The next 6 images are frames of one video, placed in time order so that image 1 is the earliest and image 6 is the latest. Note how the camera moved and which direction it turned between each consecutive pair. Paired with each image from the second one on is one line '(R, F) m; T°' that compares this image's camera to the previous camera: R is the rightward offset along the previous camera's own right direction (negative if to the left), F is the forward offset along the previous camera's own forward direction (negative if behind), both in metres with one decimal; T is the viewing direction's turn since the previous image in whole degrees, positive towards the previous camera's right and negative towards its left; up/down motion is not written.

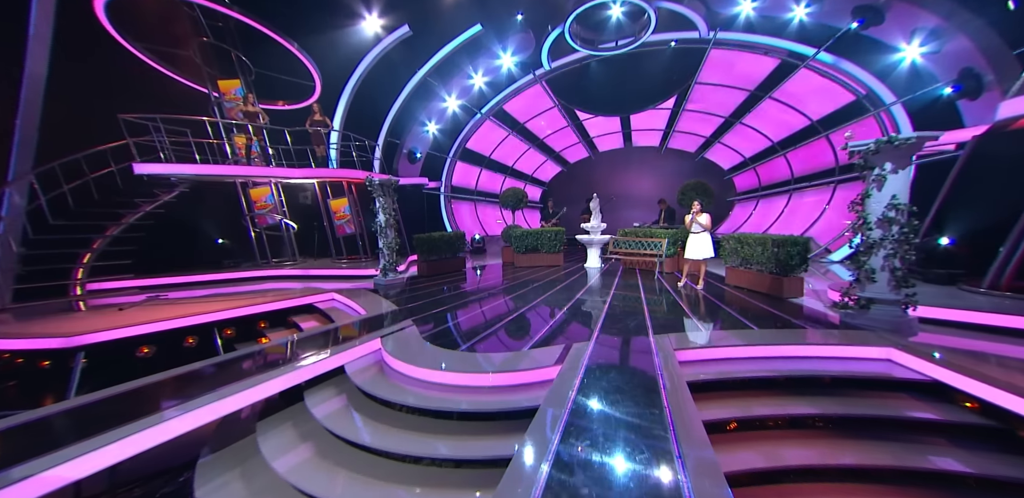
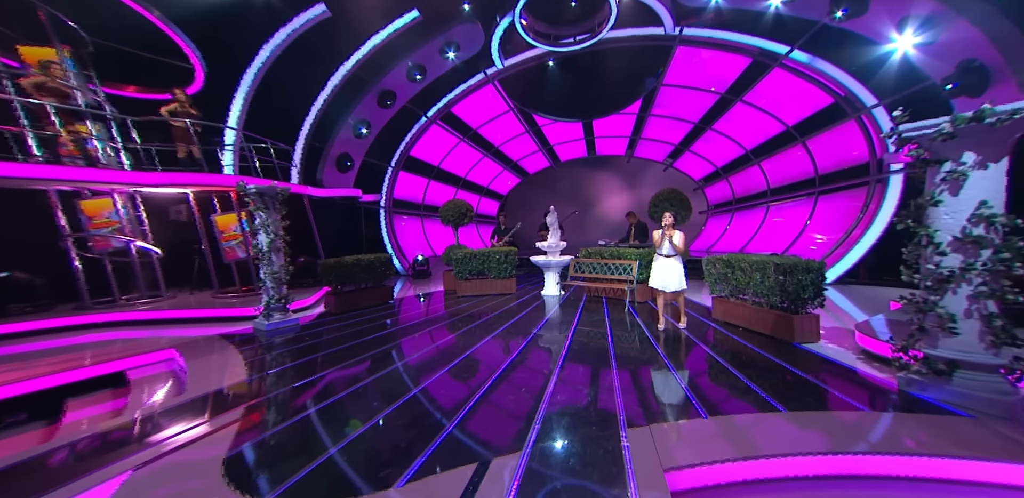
(+0.8, +1.6) m; +6°
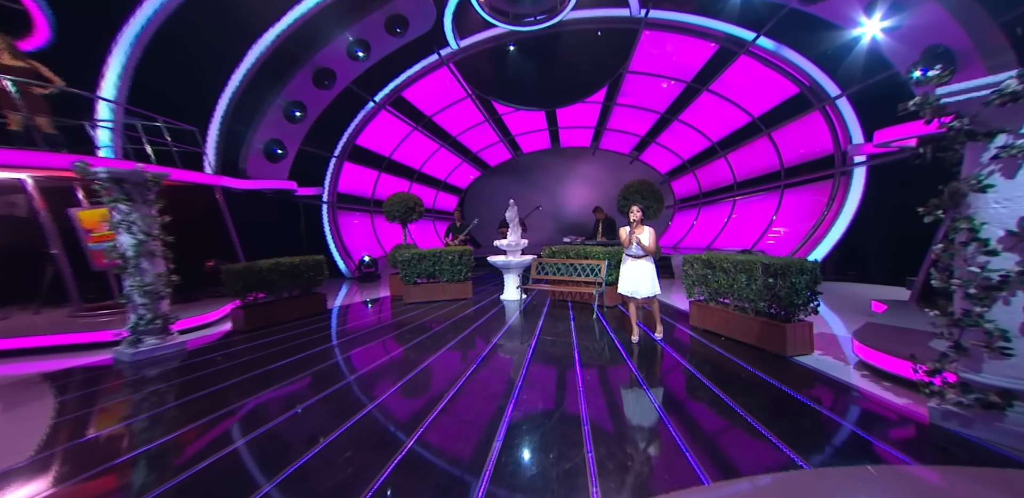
(+0.3, +0.9) m; +7°
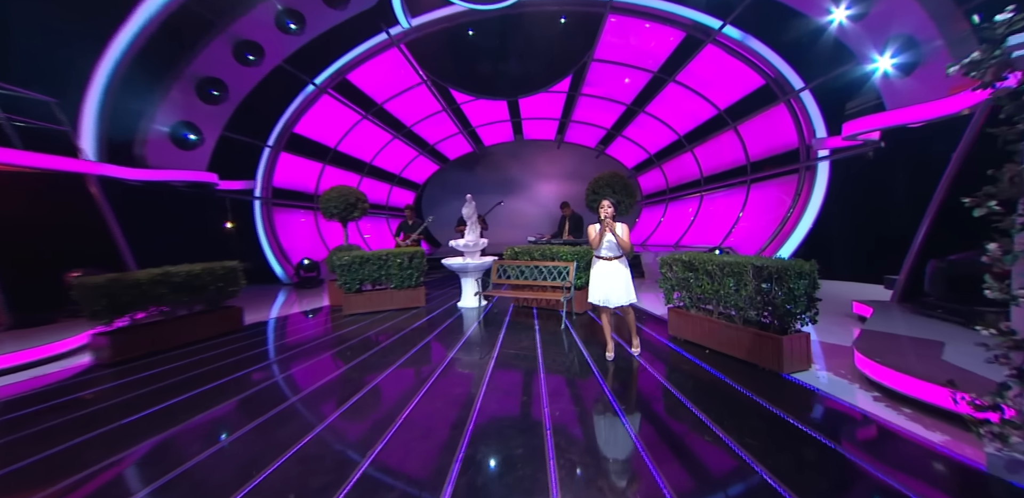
(+0.2, +0.8) m; +7°
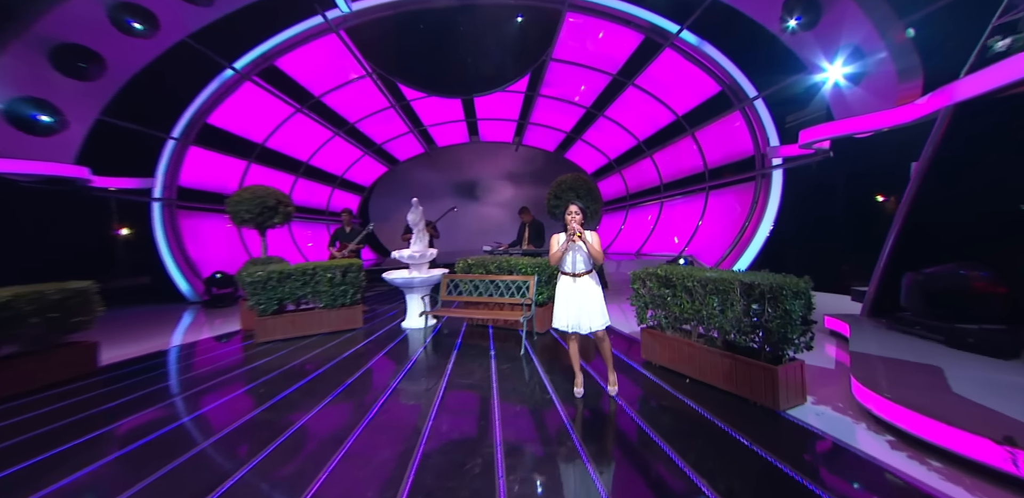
(+0.1, +0.7) m; +8°
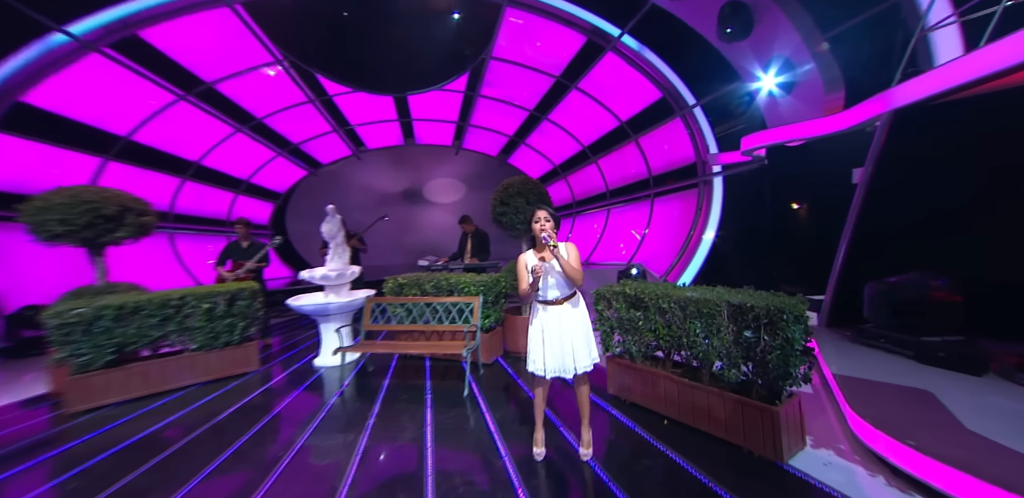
(+0.1, +0.8) m; +11°
